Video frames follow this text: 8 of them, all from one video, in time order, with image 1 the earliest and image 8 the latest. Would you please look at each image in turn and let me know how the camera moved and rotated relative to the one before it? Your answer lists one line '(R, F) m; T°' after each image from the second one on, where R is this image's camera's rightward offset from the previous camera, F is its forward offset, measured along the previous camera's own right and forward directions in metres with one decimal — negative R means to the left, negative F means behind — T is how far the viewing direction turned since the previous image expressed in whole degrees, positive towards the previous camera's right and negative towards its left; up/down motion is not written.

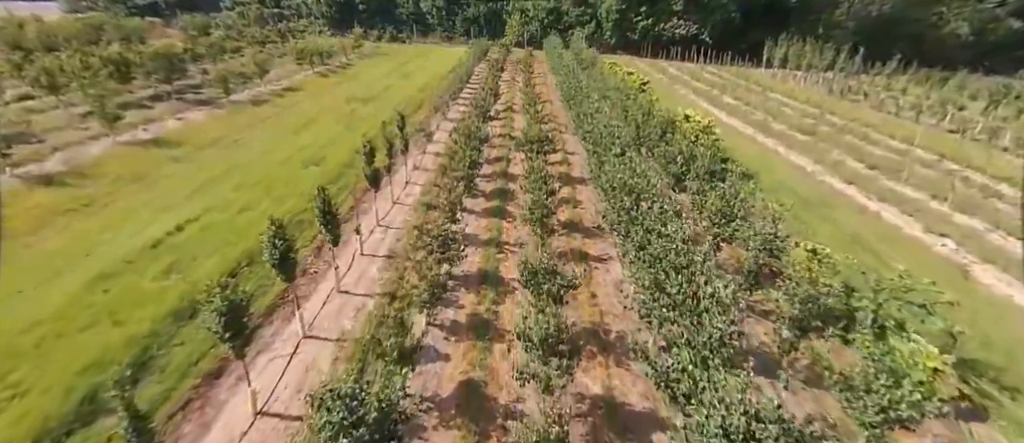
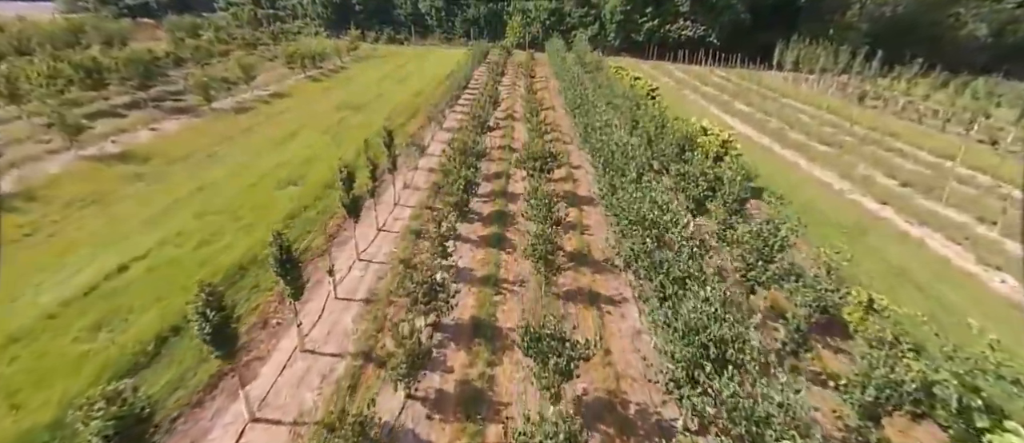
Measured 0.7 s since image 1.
(+0.1, +2.1) m; 0°
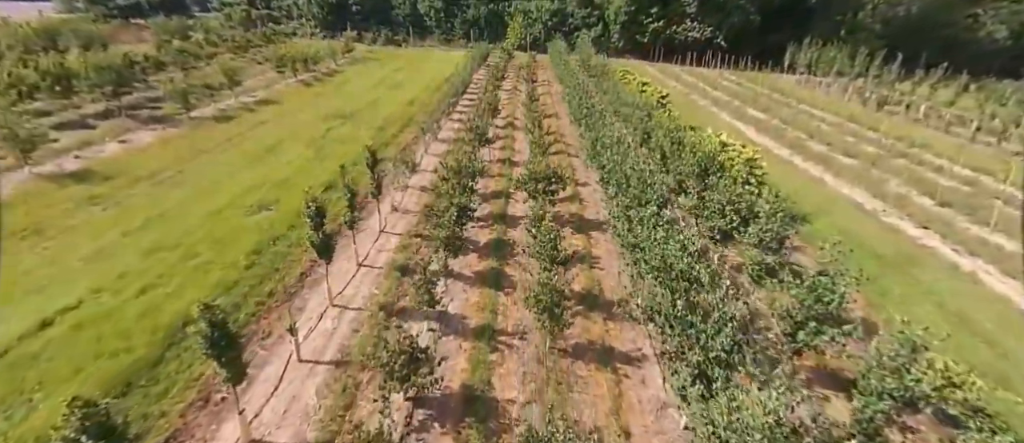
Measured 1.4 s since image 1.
(+0.1, +2.1) m; 0°
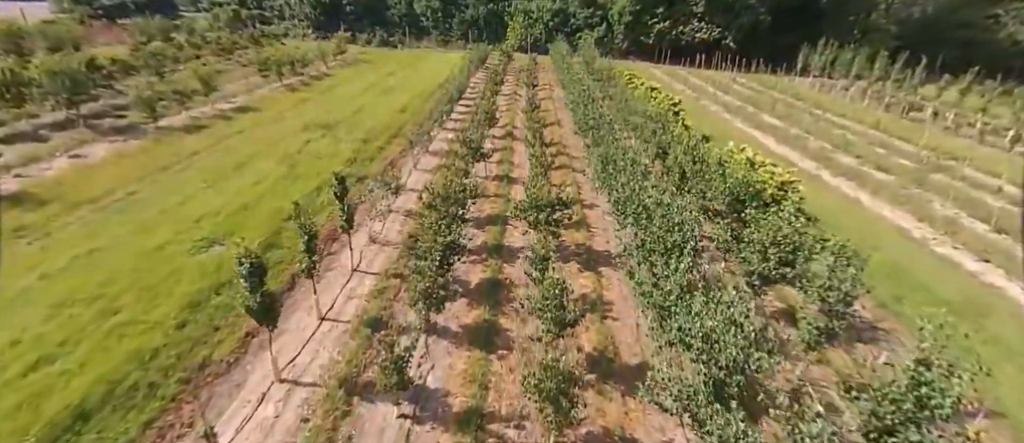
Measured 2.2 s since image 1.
(+0.1, +2.6) m; 0°
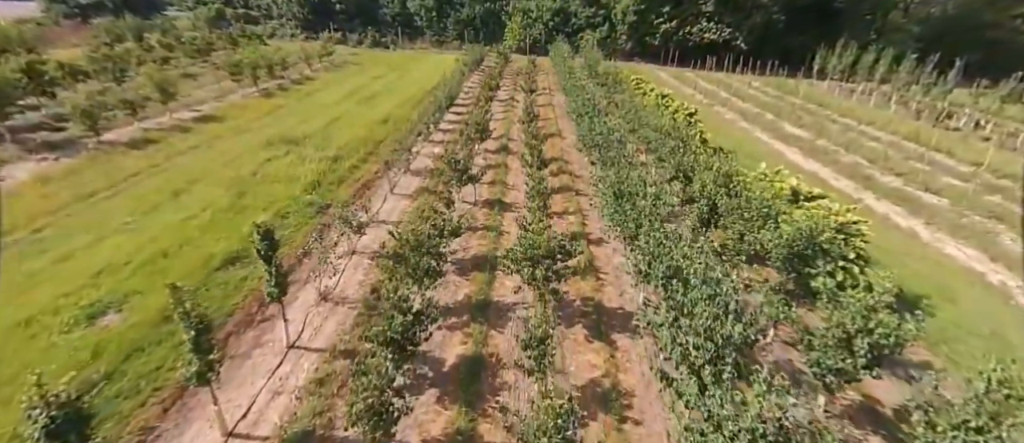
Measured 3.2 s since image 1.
(+0.3, +3.4) m; 0°
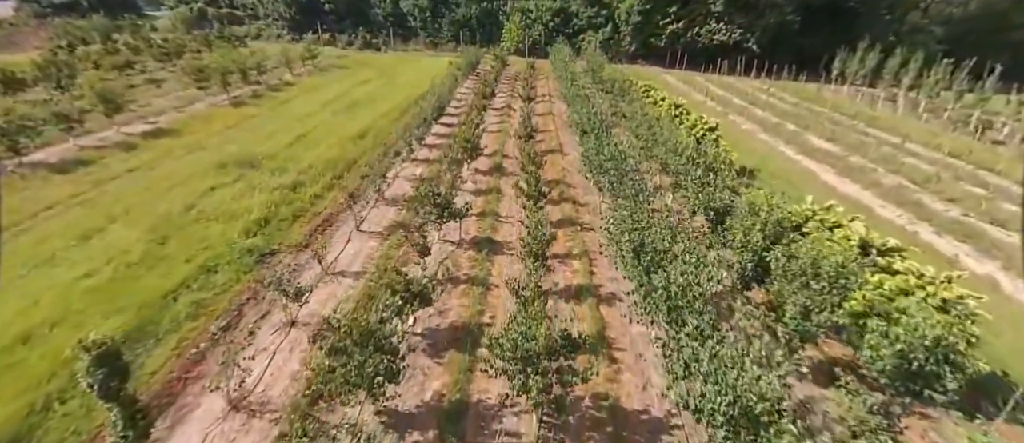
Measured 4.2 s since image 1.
(+0.3, +3.4) m; 0°
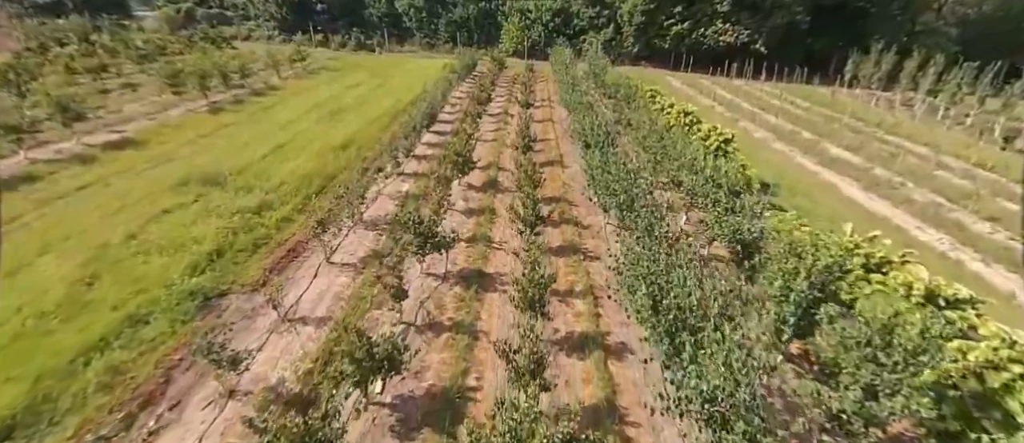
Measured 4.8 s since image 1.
(+0.2, +2.1) m; 0°
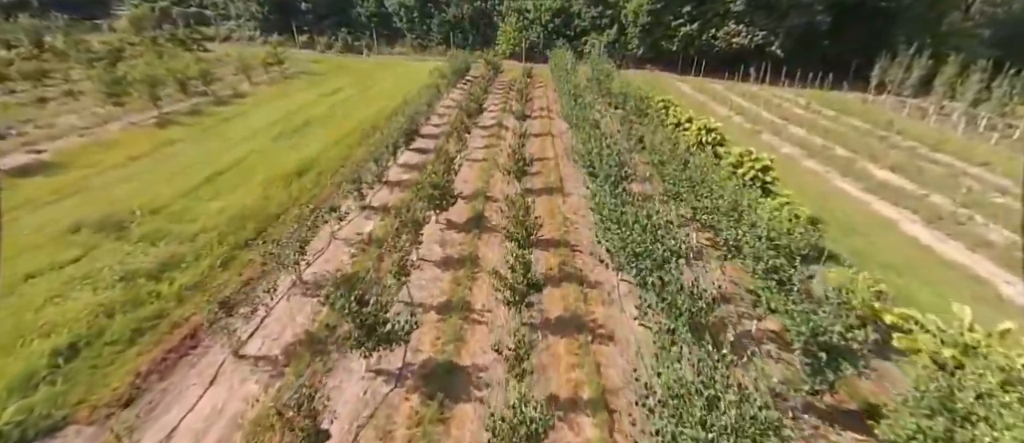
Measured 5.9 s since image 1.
(+0.4, +4.0) m; 0°
